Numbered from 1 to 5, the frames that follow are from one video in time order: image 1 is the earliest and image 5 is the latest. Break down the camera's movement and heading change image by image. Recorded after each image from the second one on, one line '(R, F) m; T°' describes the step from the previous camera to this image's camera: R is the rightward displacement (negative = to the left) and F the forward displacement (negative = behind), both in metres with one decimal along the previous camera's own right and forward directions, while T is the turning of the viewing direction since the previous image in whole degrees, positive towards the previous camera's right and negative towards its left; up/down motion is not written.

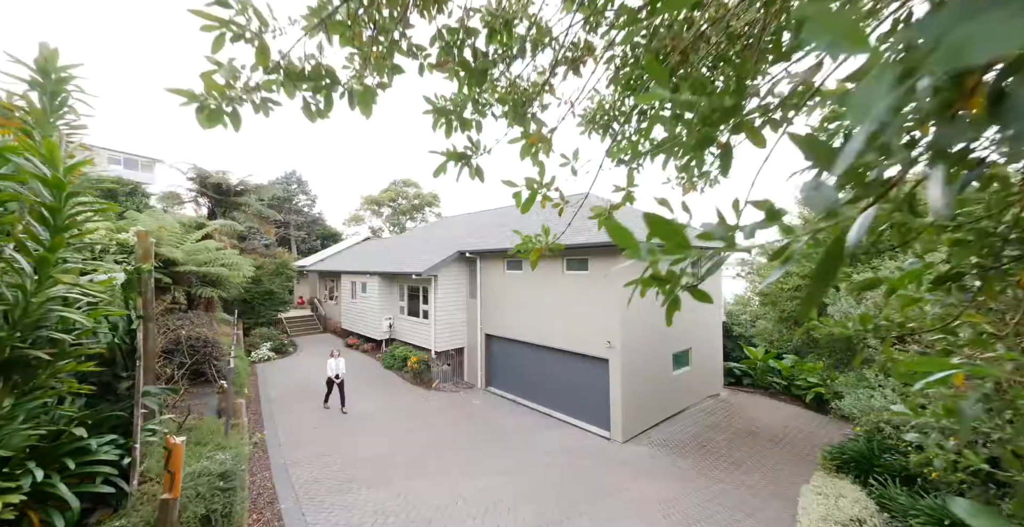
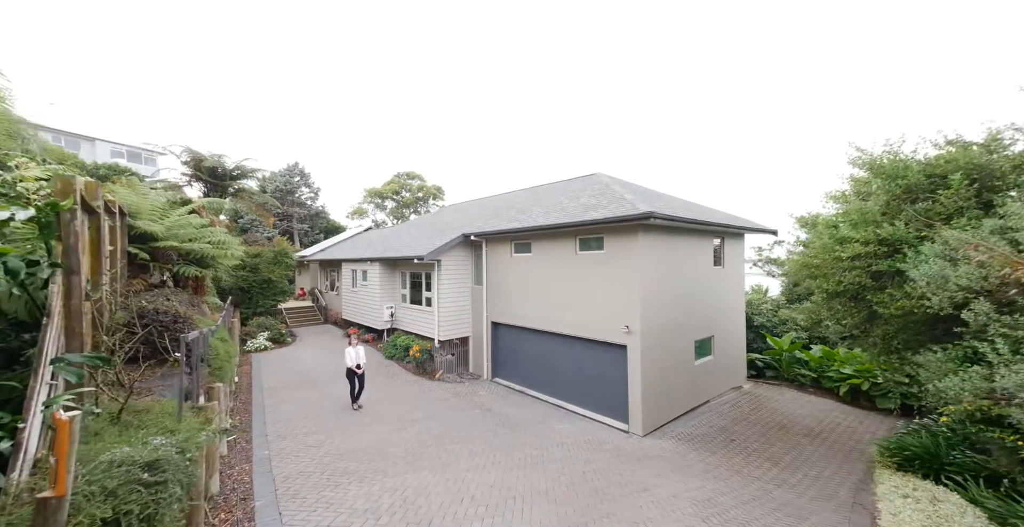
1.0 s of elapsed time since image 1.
(-0.1, +0.9) m; -1°
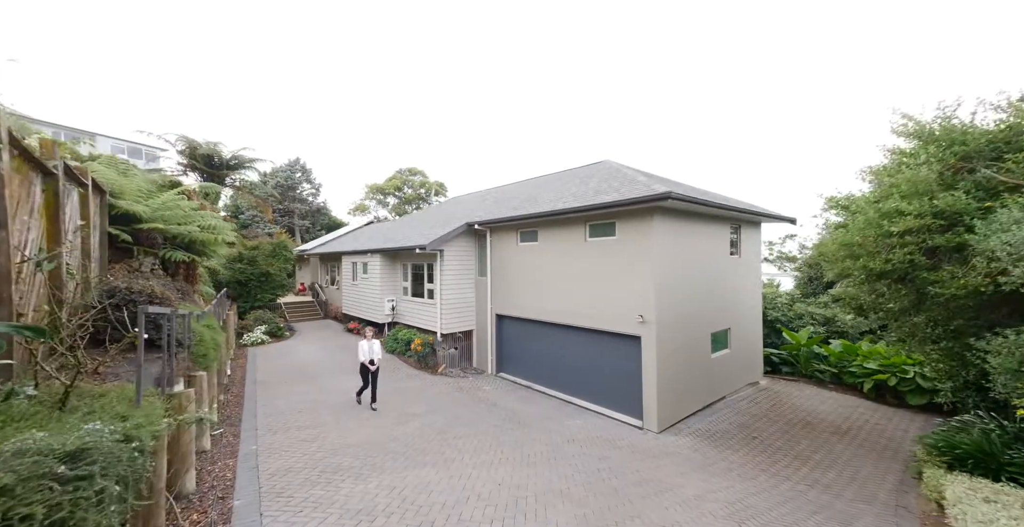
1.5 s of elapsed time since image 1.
(-0.1, +0.6) m; 0°
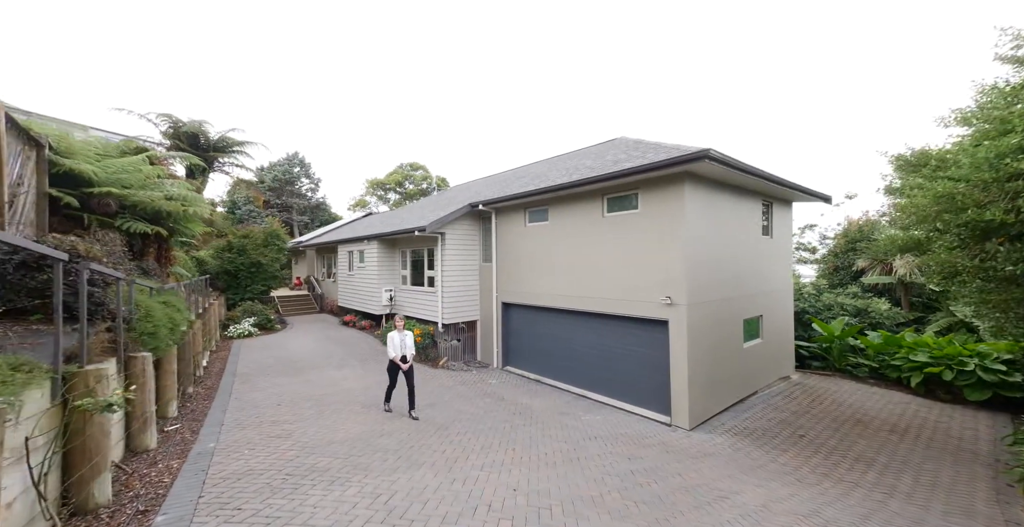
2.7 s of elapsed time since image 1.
(-0.2, +1.1) m; 0°
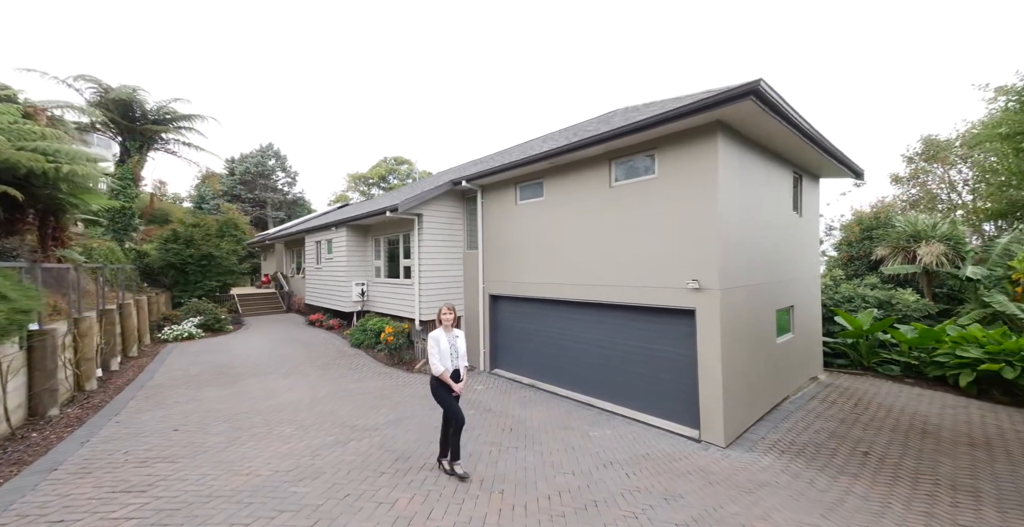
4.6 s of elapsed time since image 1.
(0.0, +1.8) m; +2°
